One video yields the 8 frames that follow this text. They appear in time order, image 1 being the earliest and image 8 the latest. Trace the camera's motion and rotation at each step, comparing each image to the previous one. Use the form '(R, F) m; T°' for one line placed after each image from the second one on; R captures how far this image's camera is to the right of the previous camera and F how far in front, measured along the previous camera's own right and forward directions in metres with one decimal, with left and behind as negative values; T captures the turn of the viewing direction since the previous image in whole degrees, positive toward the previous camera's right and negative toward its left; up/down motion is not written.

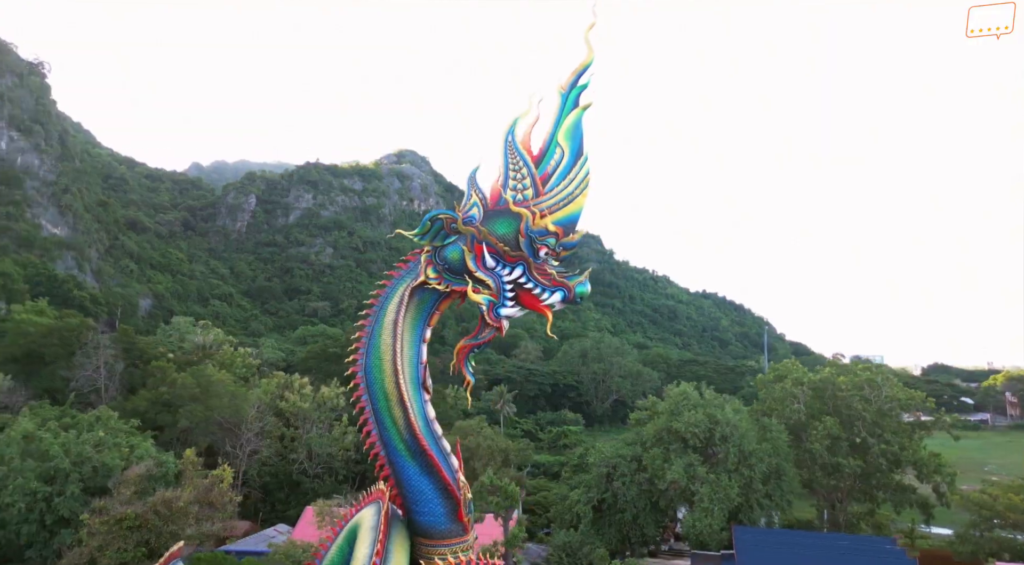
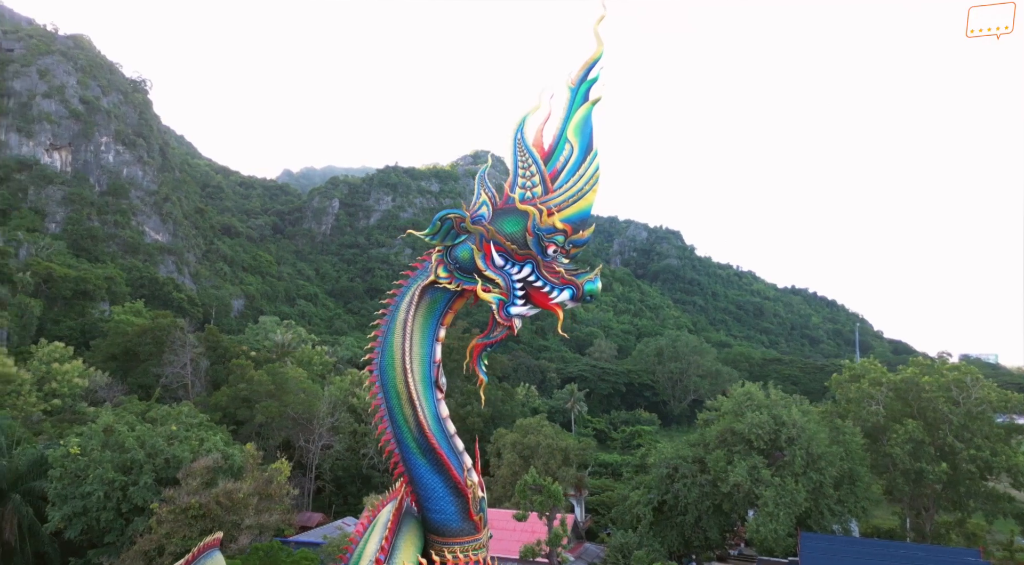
(+0.5, 0.0) m; -7°
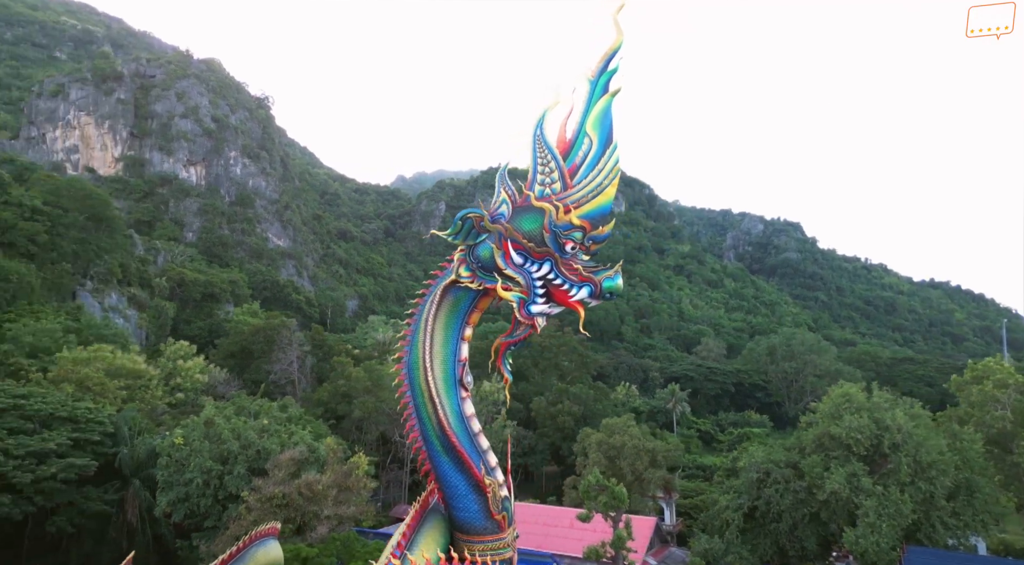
(+0.6, +0.1) m; -9°
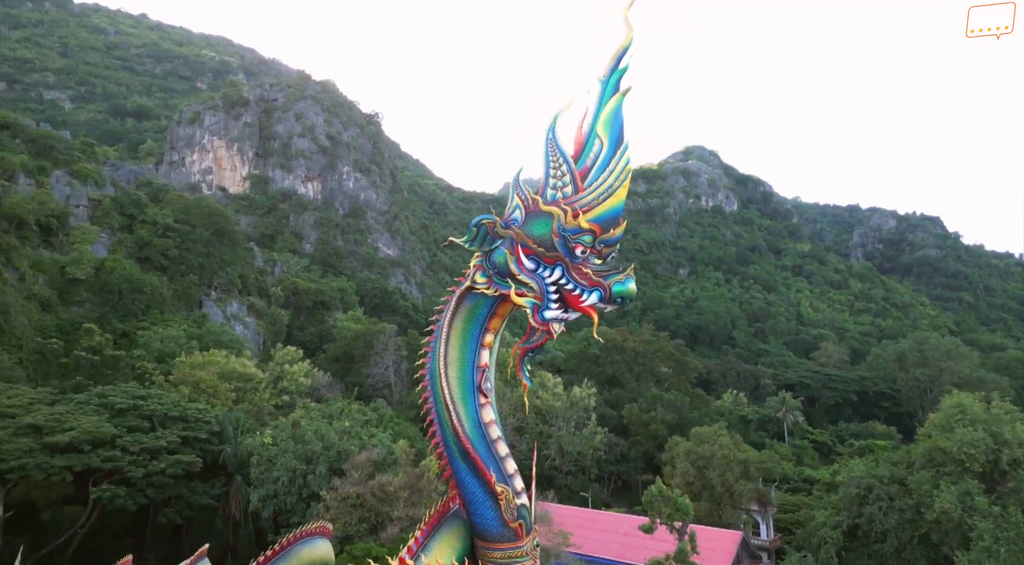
(+0.7, +0.1) m; -9°
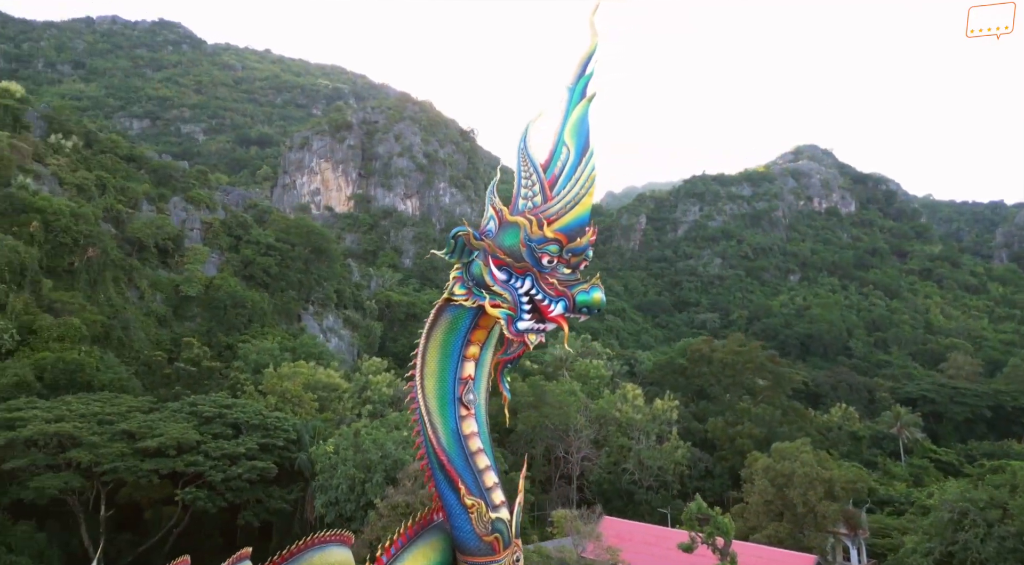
(+0.9, +0.1) m; -9°
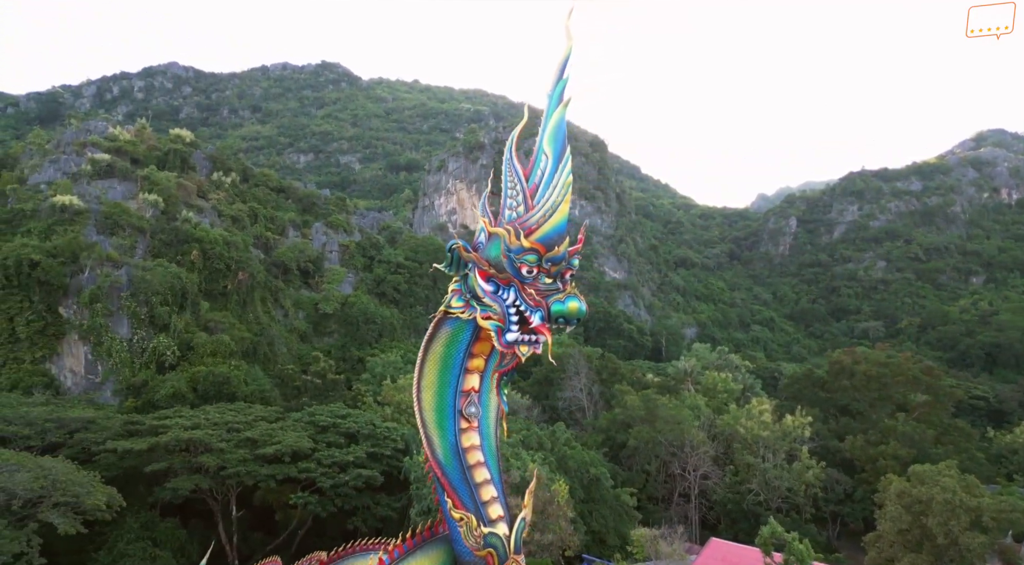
(+1.1, +0.2) m; -12°
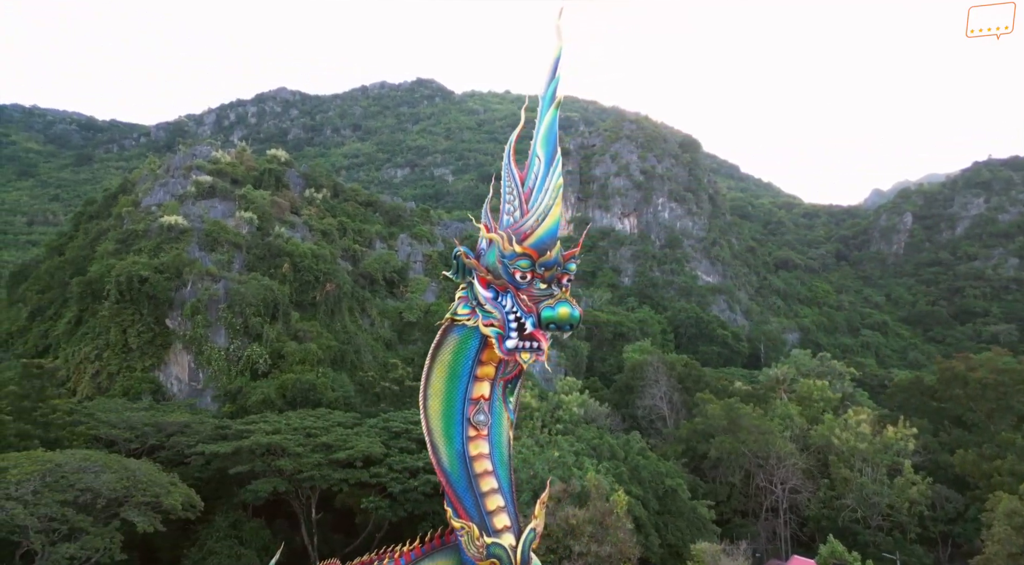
(+0.6, +0.1) m; -8°
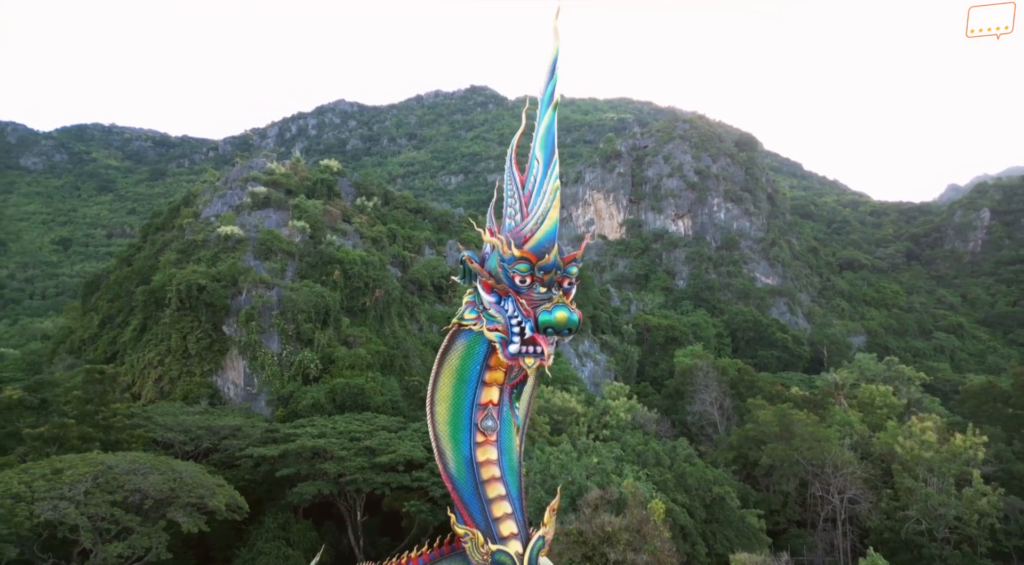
(+0.4, +0.1) m; -5°
